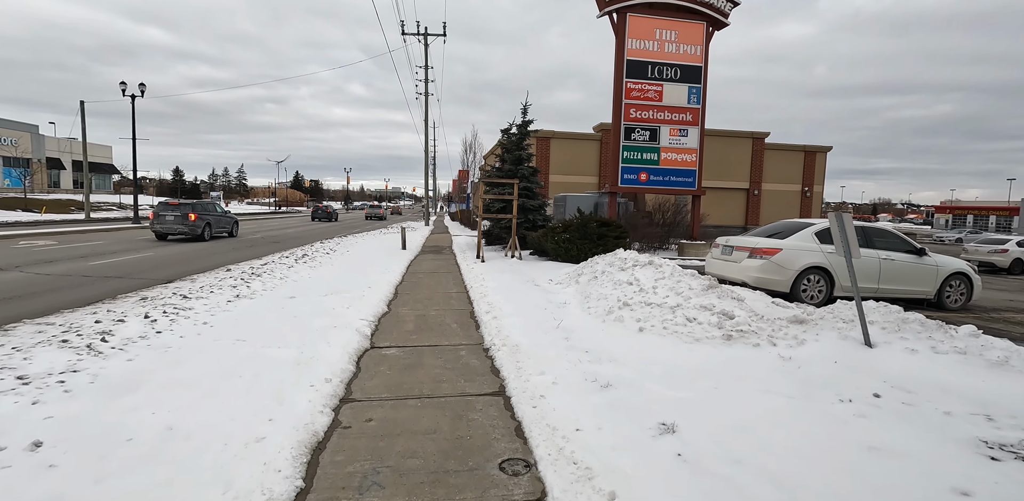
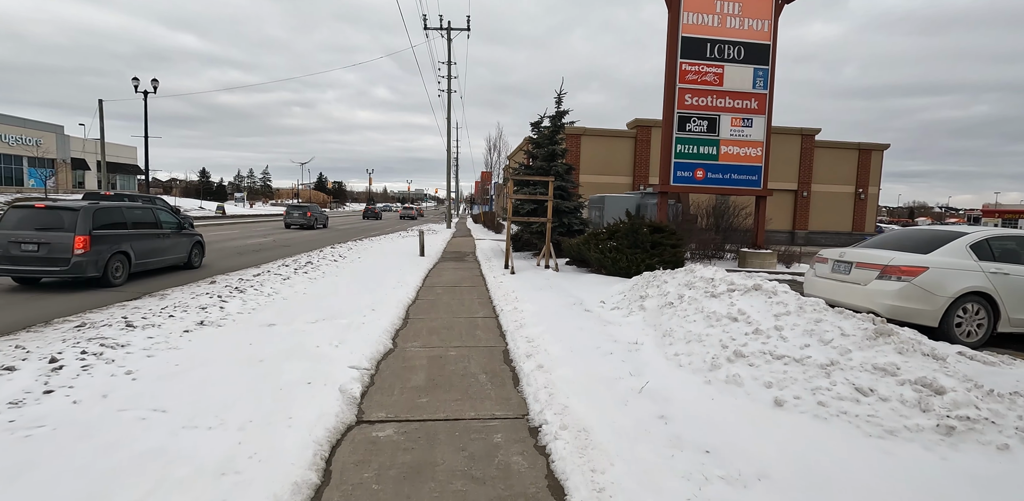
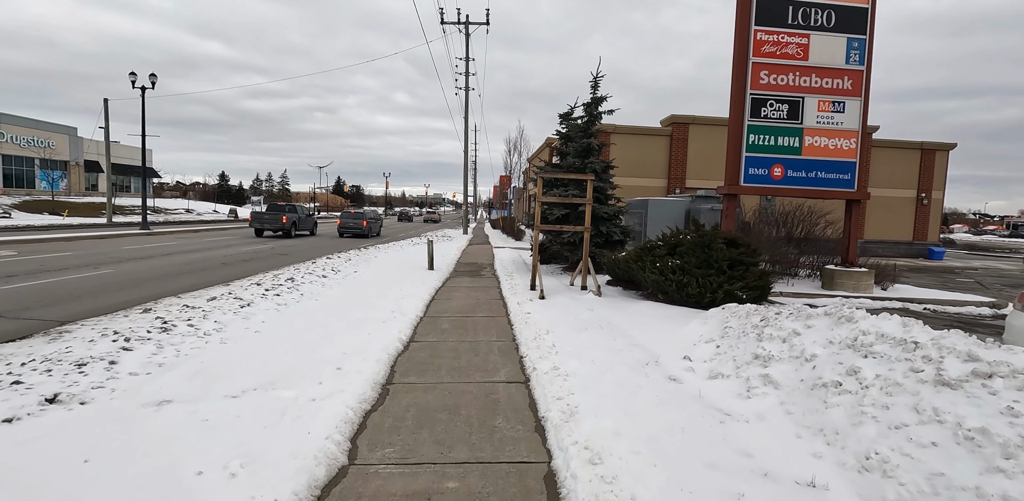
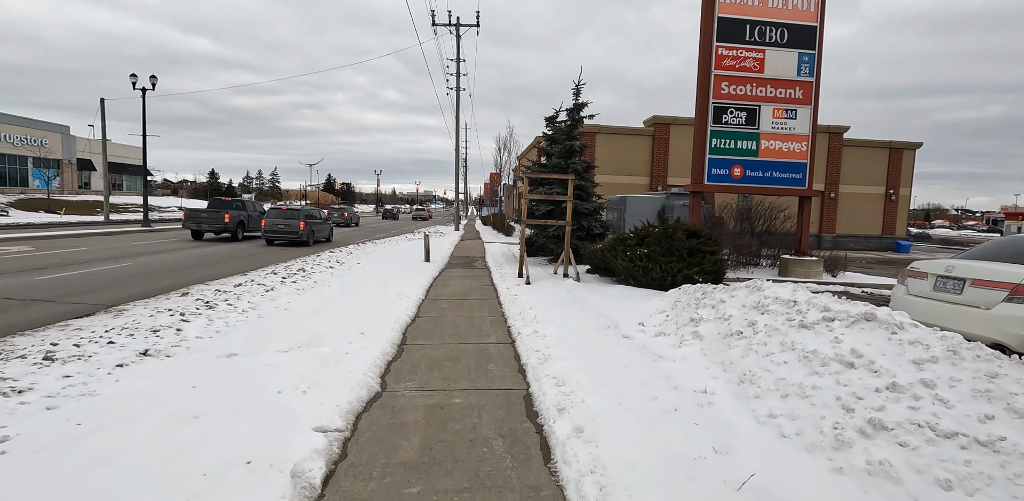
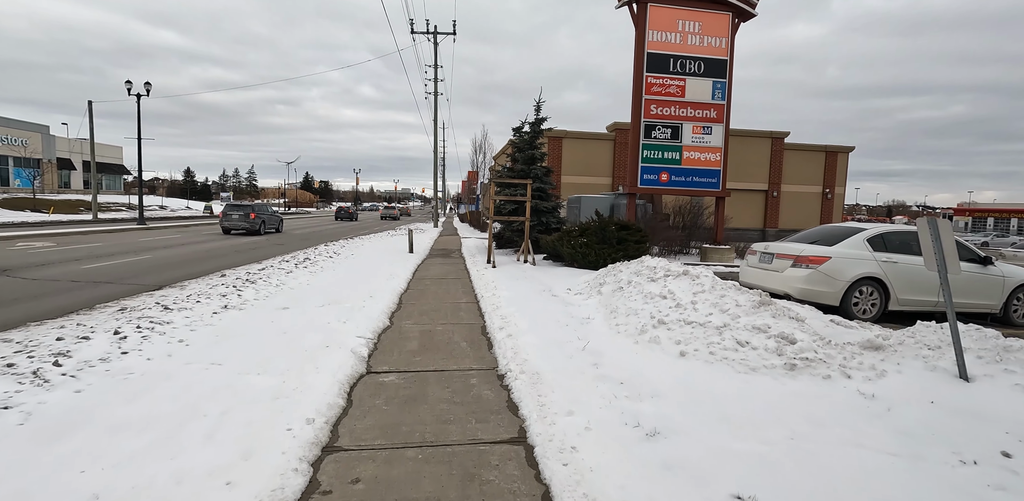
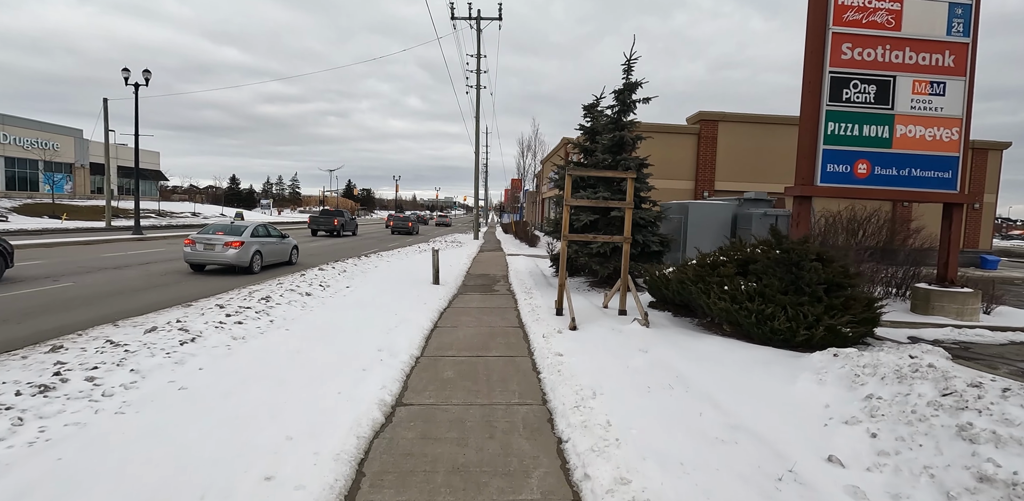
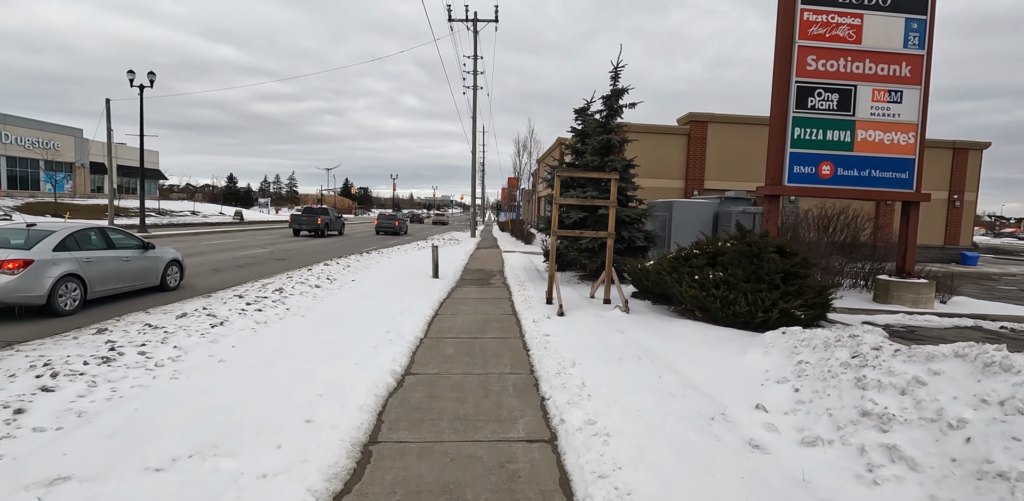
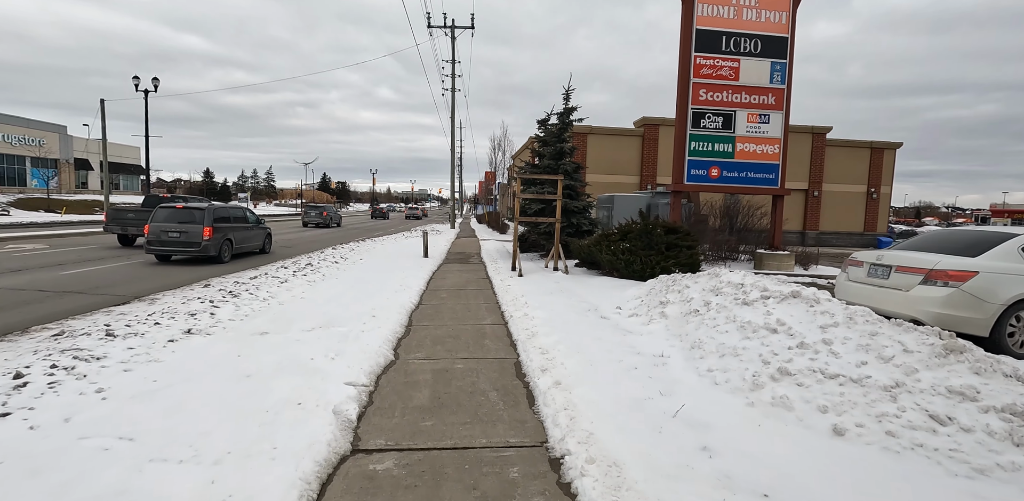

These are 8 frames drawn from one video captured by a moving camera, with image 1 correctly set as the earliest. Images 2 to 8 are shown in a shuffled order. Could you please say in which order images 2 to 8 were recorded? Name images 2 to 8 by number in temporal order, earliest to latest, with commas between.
5, 2, 8, 4, 3, 7, 6
